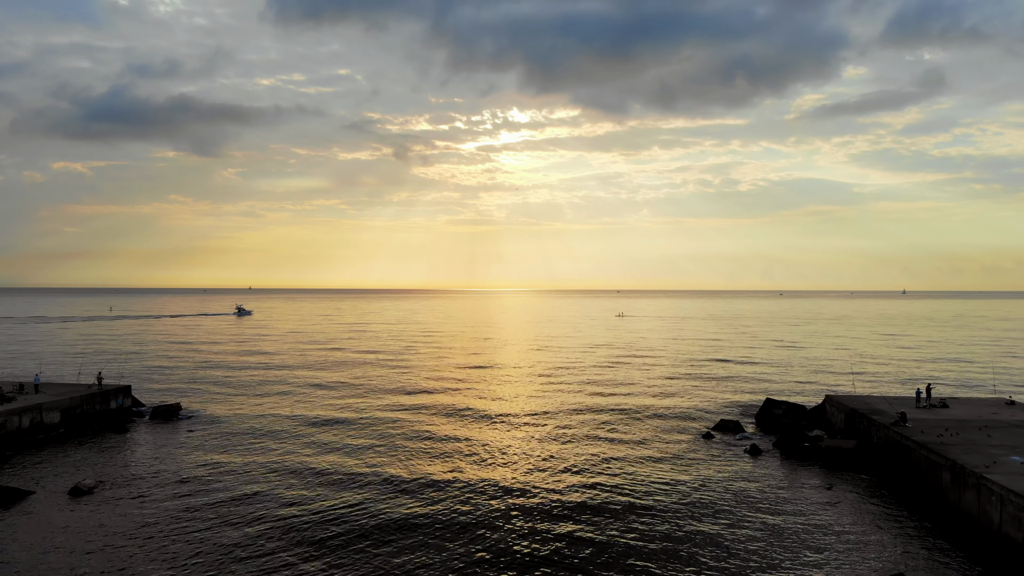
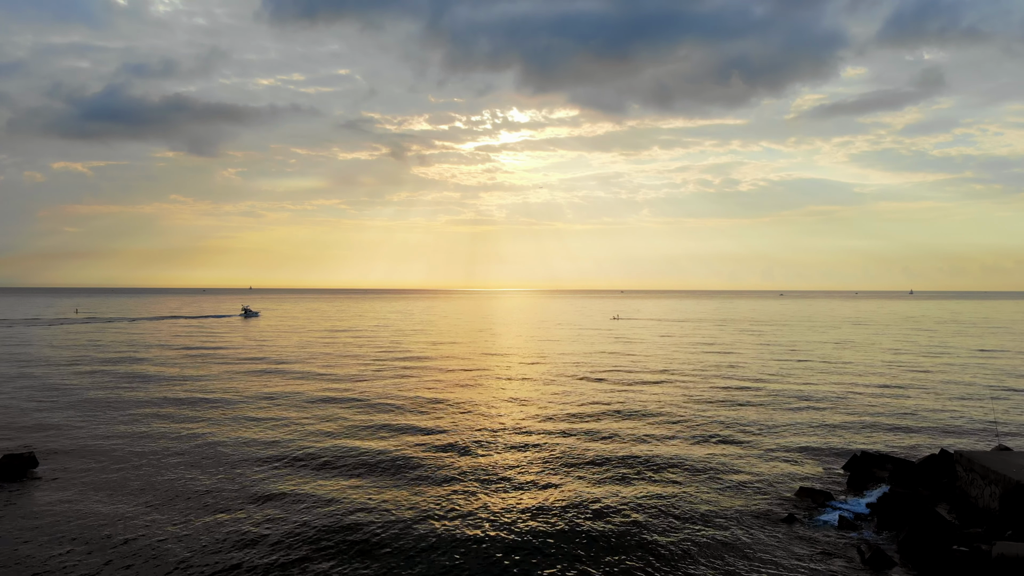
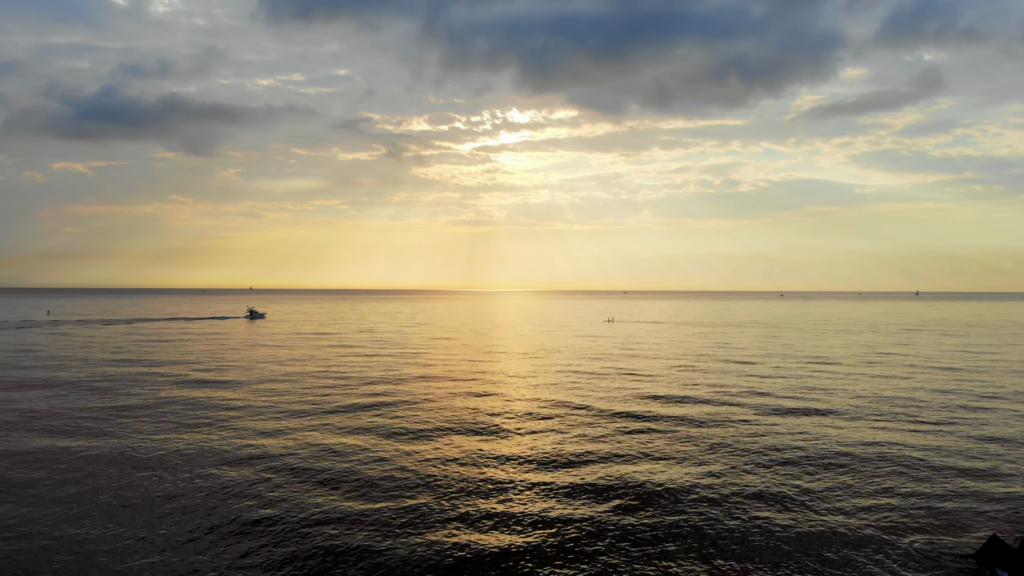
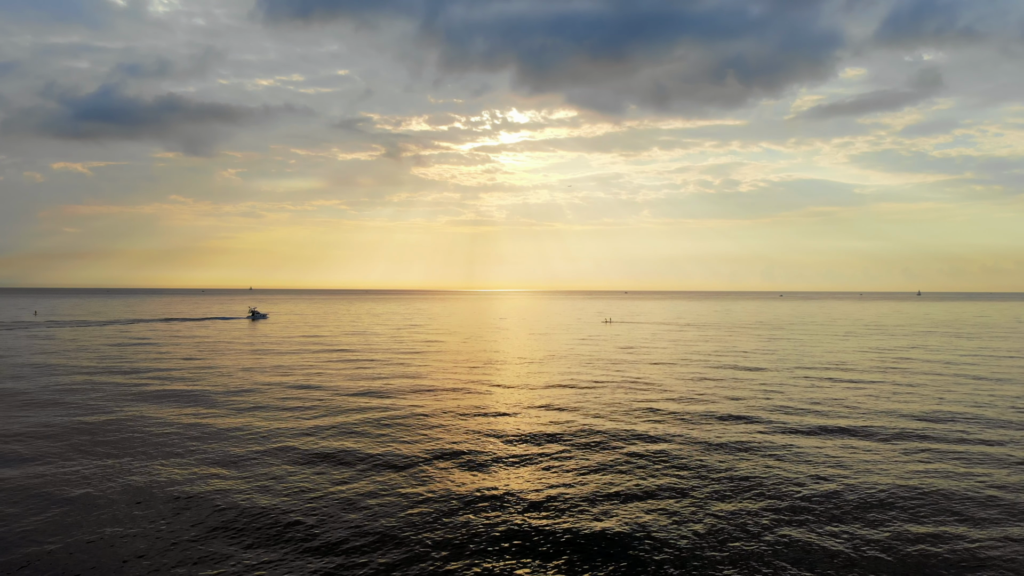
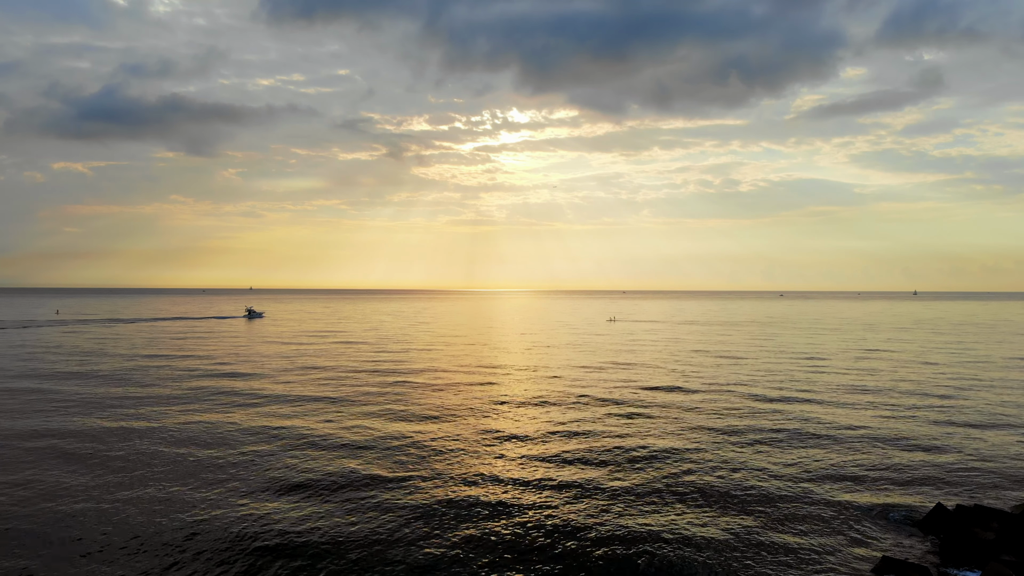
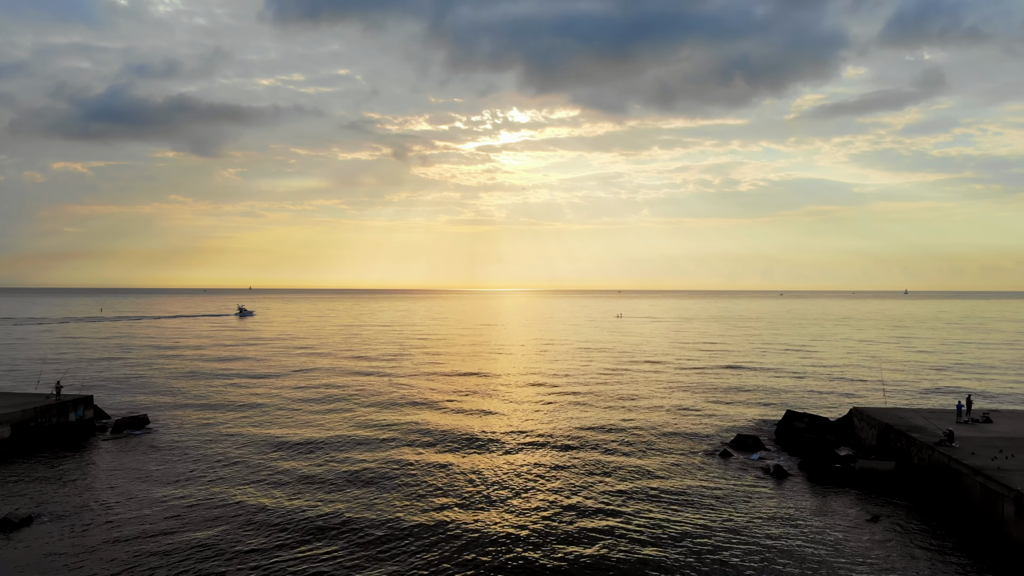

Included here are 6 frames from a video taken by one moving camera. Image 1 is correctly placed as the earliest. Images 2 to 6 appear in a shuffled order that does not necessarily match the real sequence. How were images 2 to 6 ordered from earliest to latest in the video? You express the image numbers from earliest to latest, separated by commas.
6, 2, 5, 3, 4
